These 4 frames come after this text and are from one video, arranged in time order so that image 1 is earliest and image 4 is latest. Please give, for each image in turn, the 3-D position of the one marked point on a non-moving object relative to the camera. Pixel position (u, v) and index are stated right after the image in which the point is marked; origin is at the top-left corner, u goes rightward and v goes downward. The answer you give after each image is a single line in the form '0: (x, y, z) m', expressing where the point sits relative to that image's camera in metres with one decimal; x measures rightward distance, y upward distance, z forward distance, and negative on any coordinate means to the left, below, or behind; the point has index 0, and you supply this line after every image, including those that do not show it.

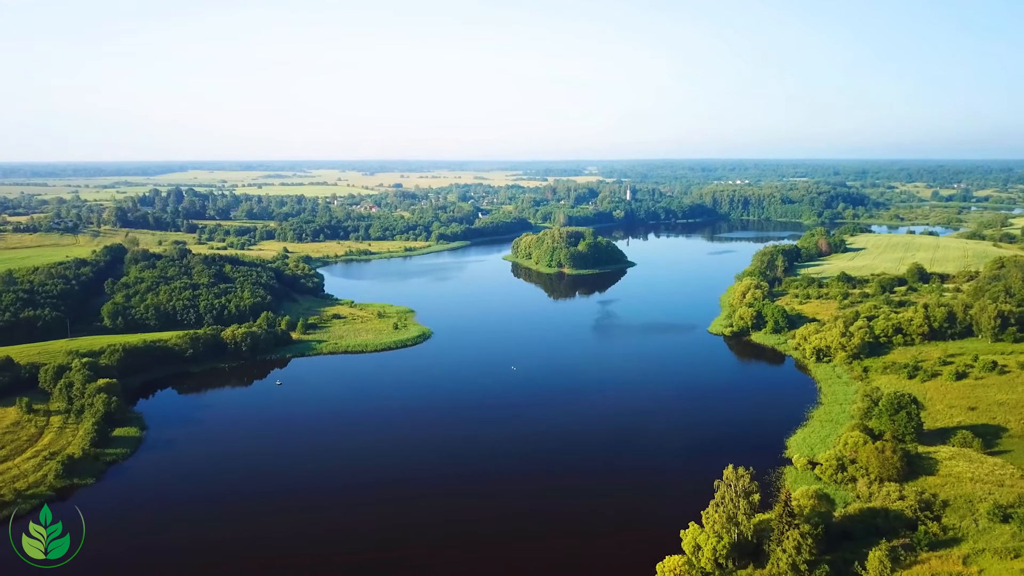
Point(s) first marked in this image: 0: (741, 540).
0: (+7.7, -8.0, +20.3) m
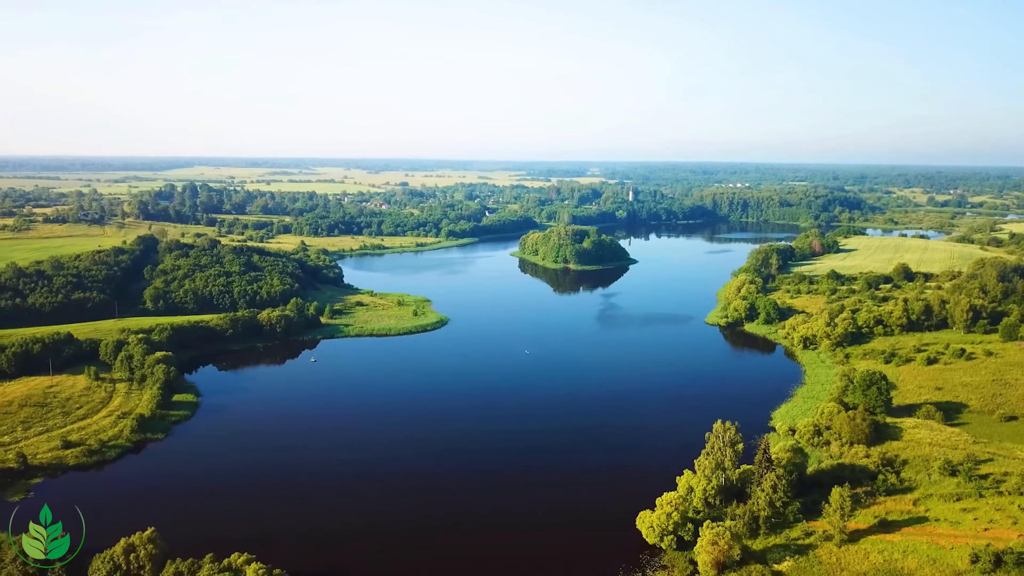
0: (+8.4, -7.5, +23.3) m
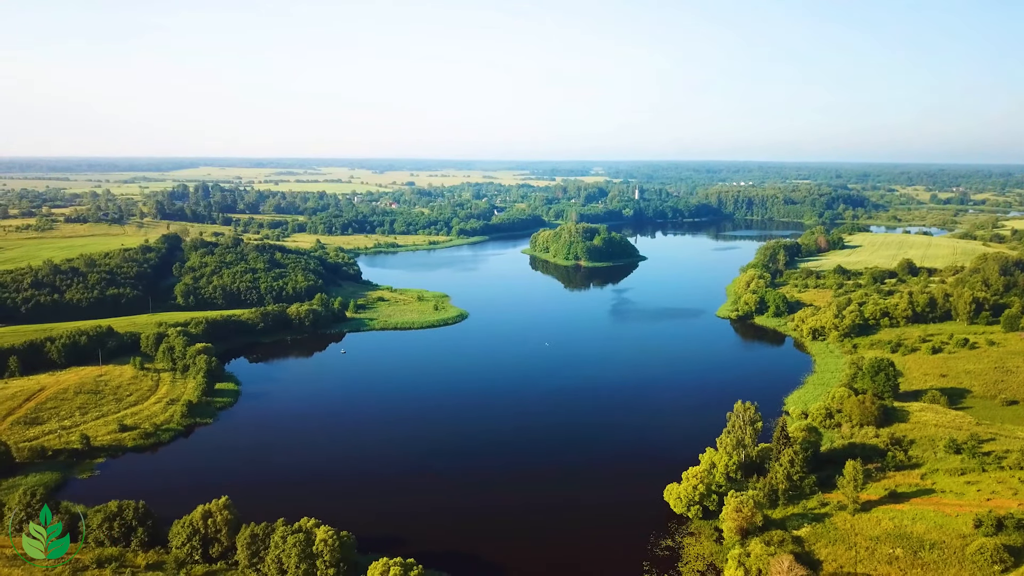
0: (+9.6, -7.1, +24.6) m
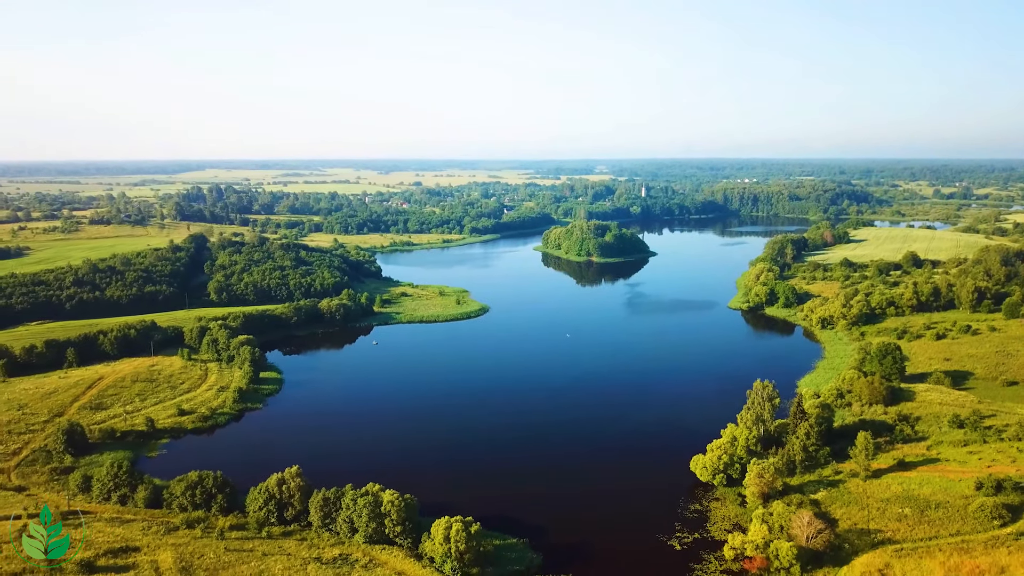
0: (+10.9, -6.6, +26.3) m
